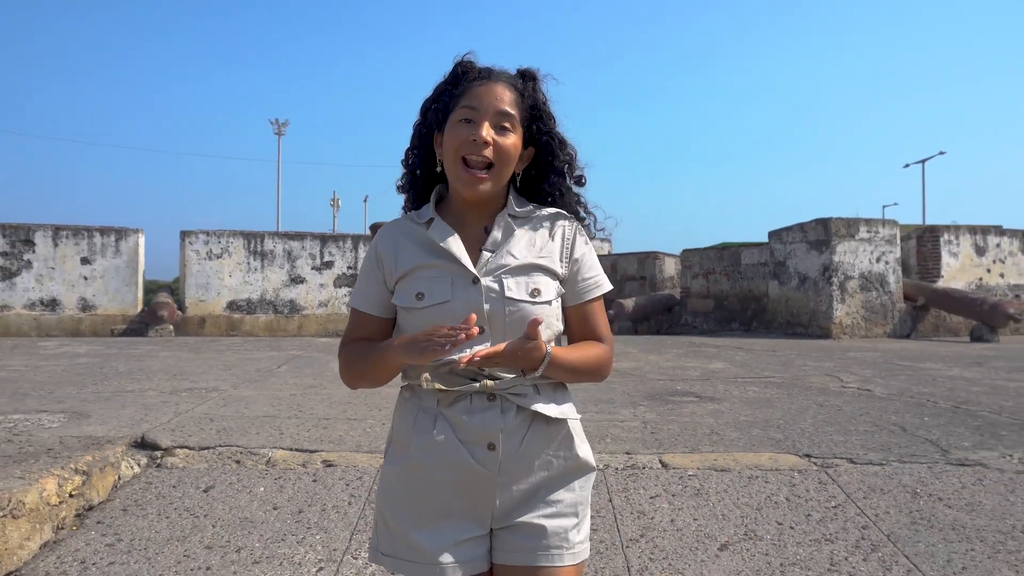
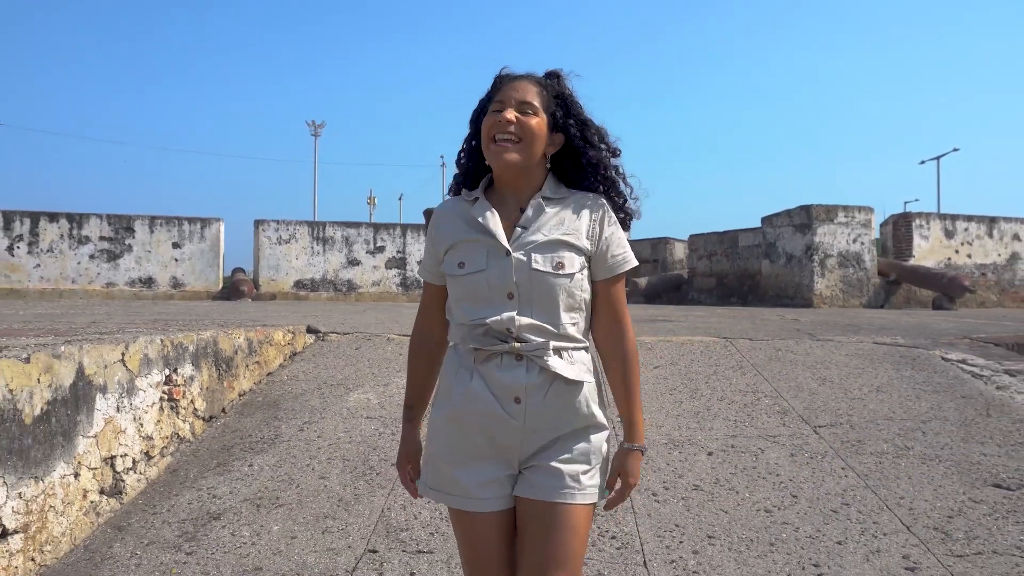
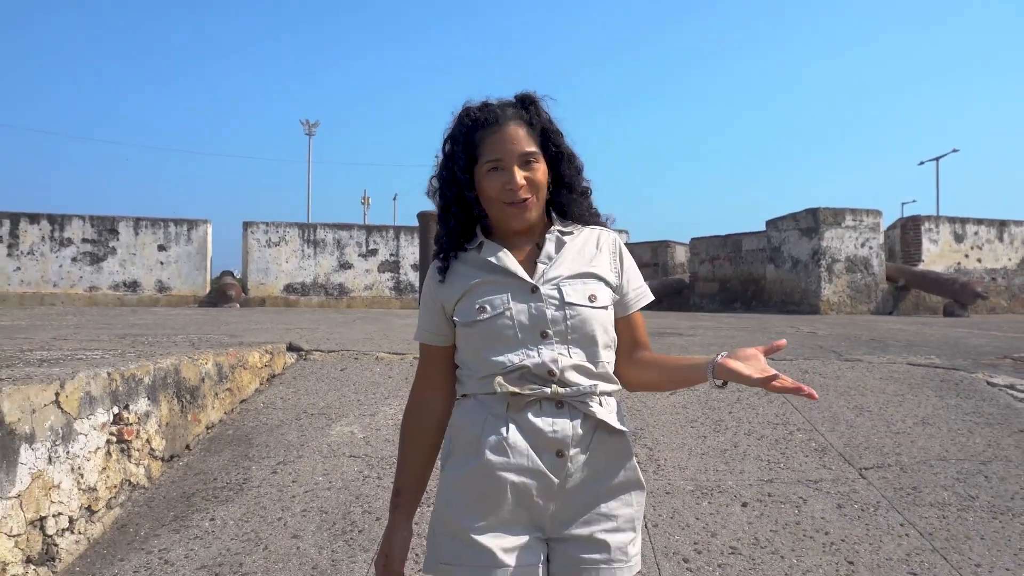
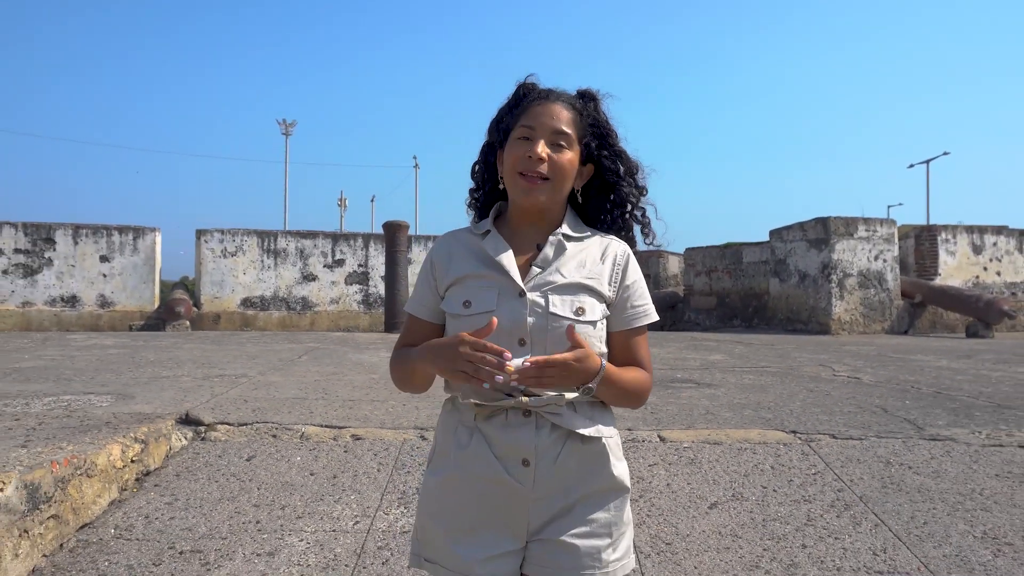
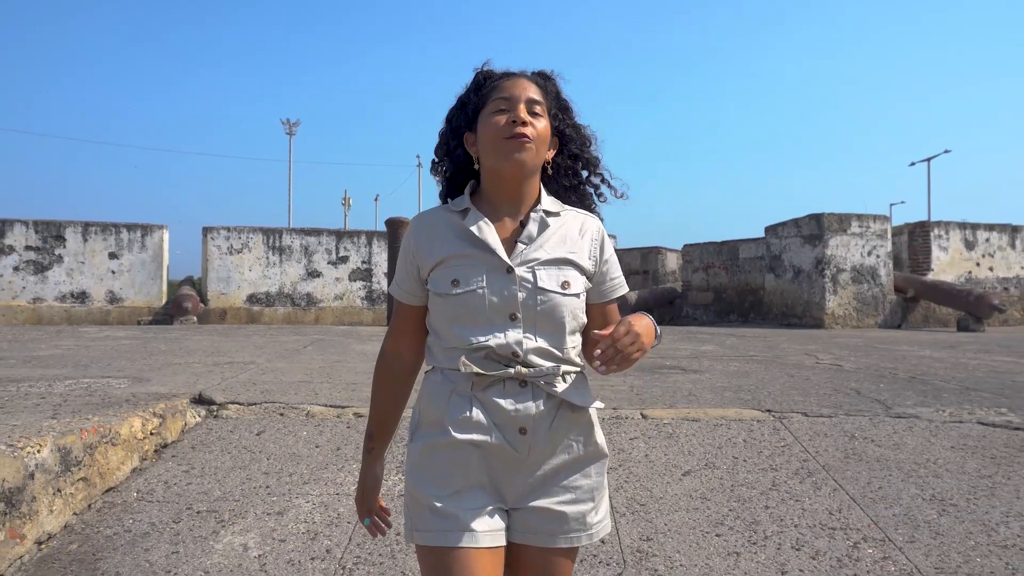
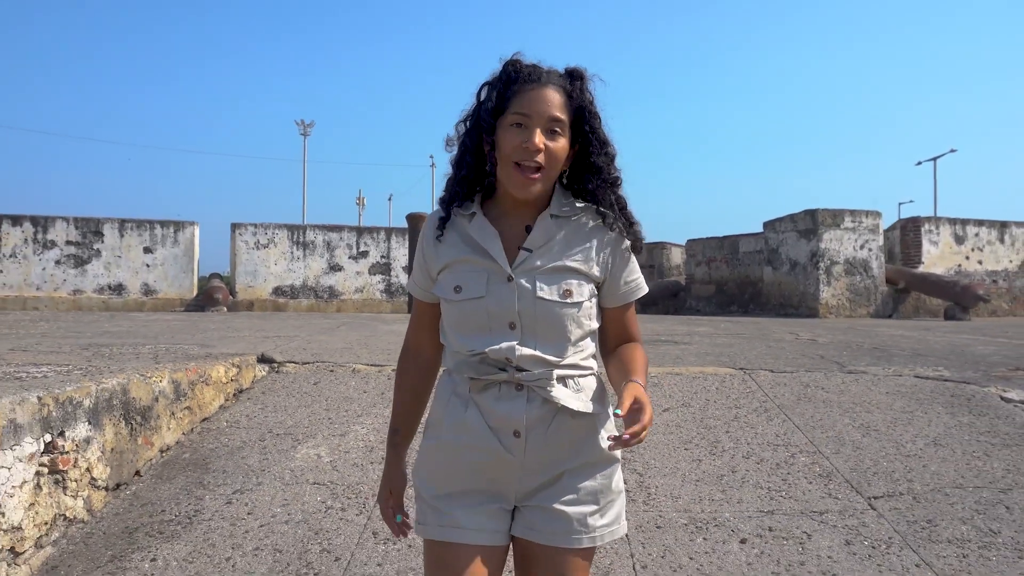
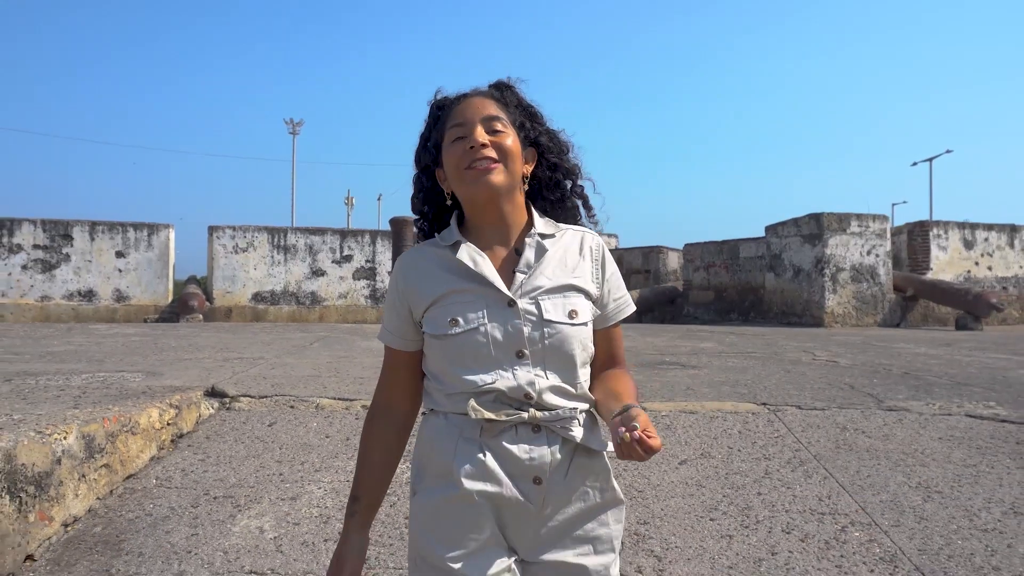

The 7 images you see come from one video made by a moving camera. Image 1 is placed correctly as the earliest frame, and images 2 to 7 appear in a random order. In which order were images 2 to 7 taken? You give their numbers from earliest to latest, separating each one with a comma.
4, 5, 7, 6, 3, 2
